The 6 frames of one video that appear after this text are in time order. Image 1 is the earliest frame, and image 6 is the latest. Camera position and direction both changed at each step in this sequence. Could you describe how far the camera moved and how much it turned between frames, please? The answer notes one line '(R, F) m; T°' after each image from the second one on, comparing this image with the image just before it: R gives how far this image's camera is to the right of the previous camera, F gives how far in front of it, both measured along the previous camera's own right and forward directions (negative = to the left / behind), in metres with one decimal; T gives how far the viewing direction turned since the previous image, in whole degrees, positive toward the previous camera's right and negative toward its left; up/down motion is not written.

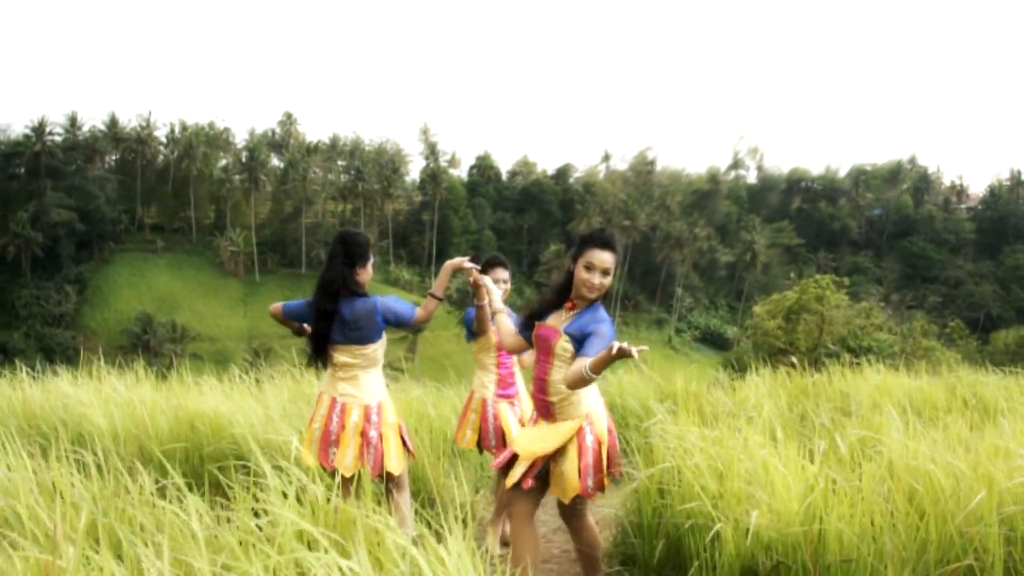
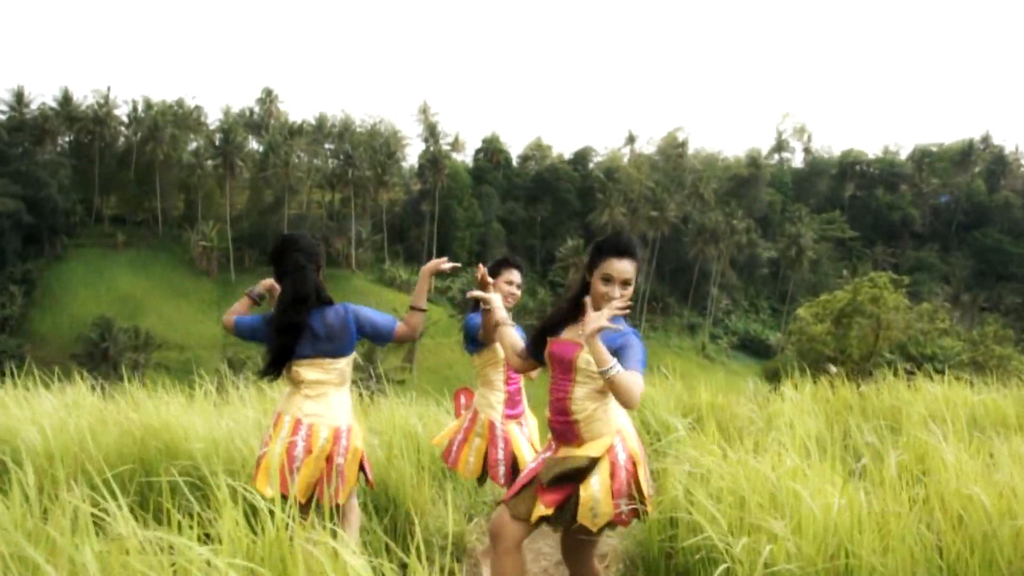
(+0.1, +3.4) m; -1°
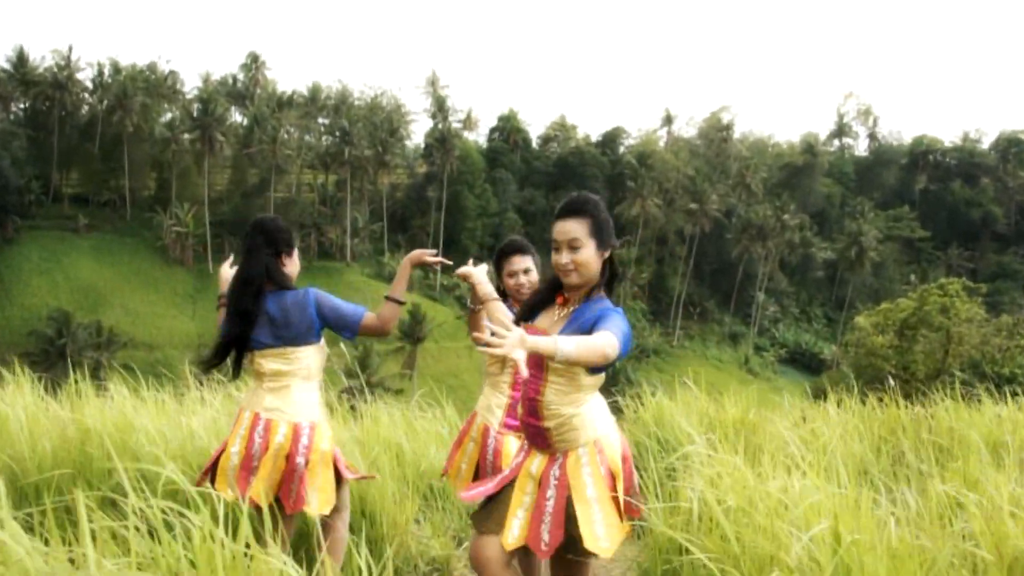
(0.0, +3.0) m; -1°
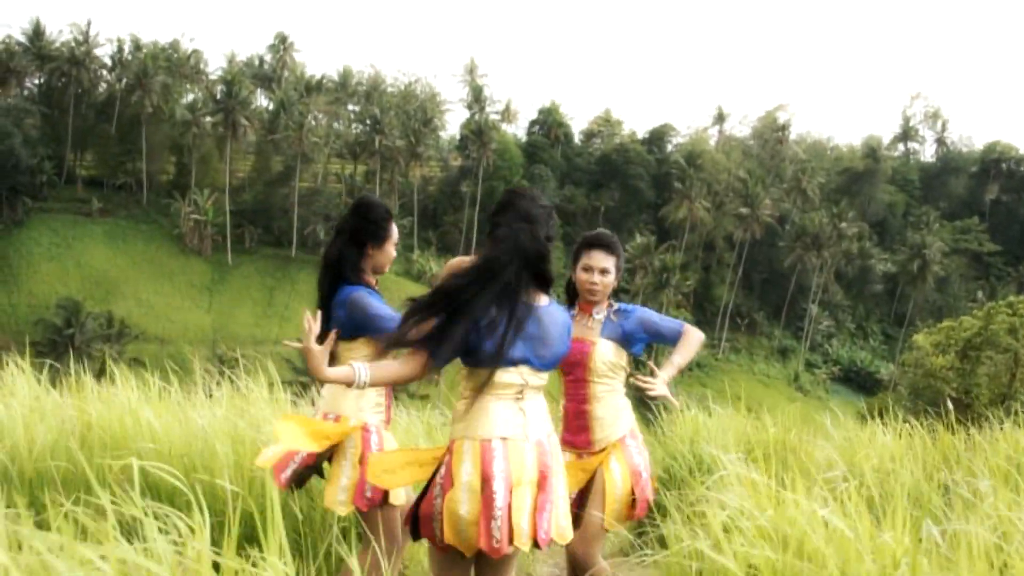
(-0.5, +1.3) m; -1°
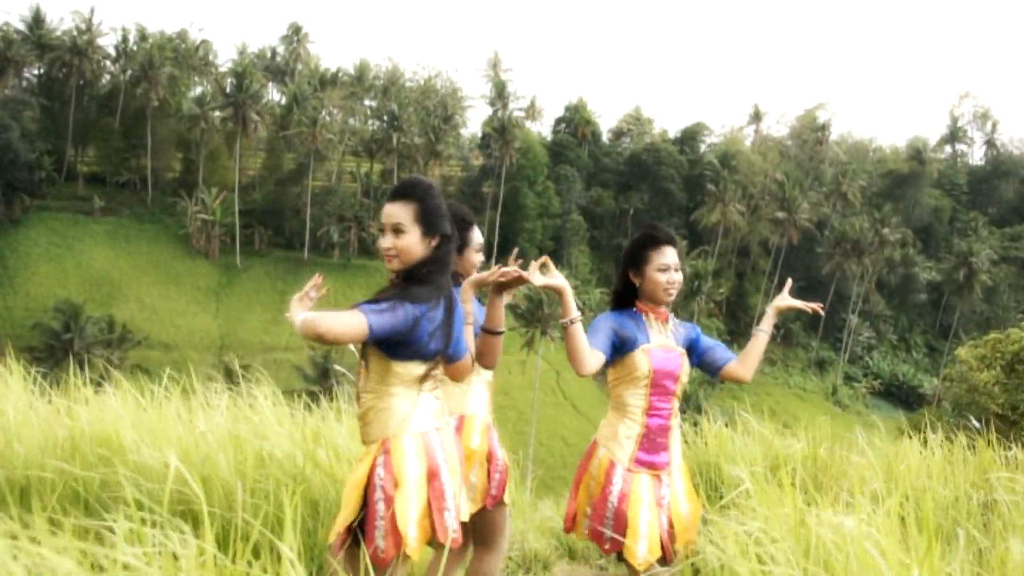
(-0.5, +1.0) m; 0°
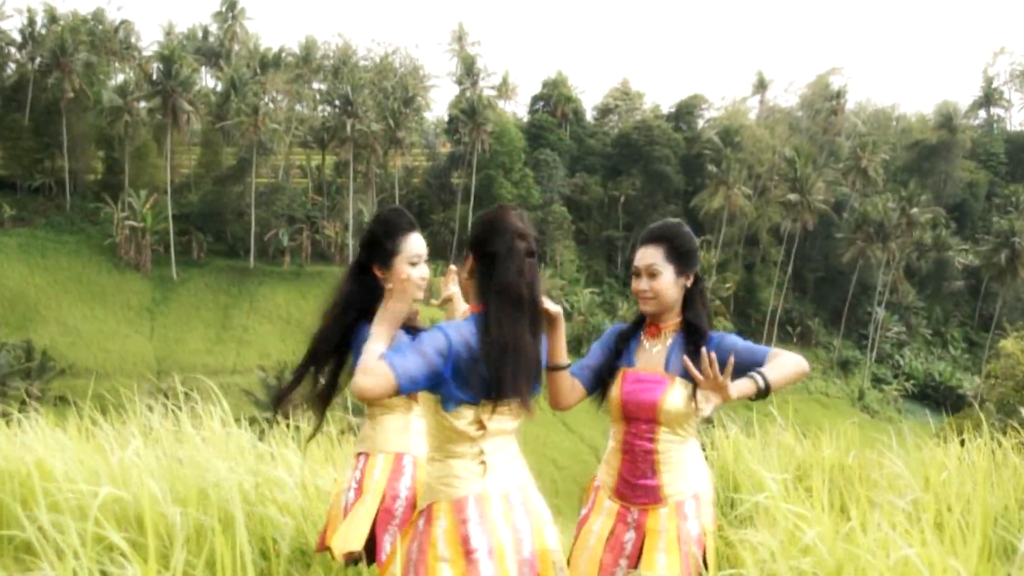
(+0.4, +2.3) m; 0°
